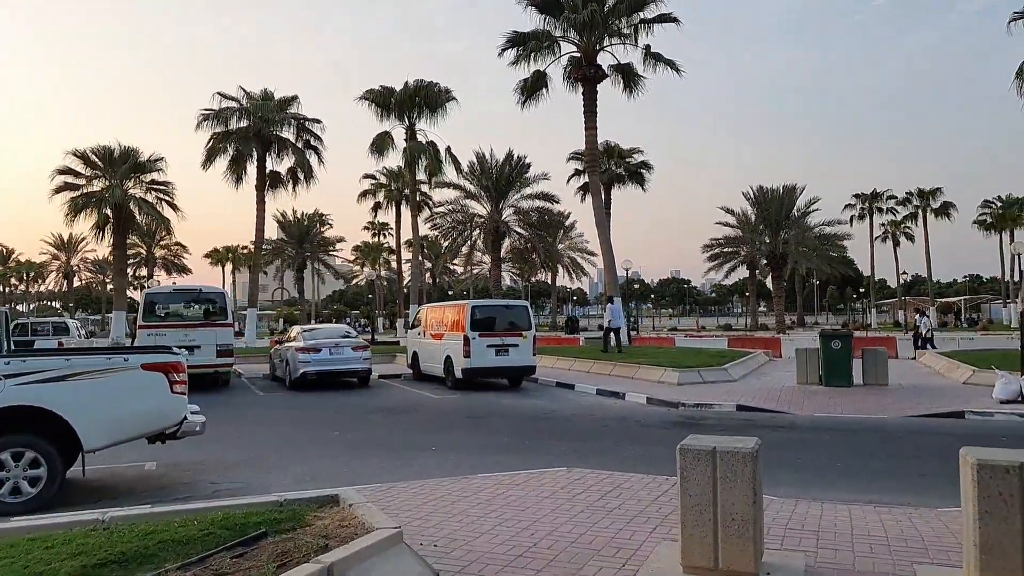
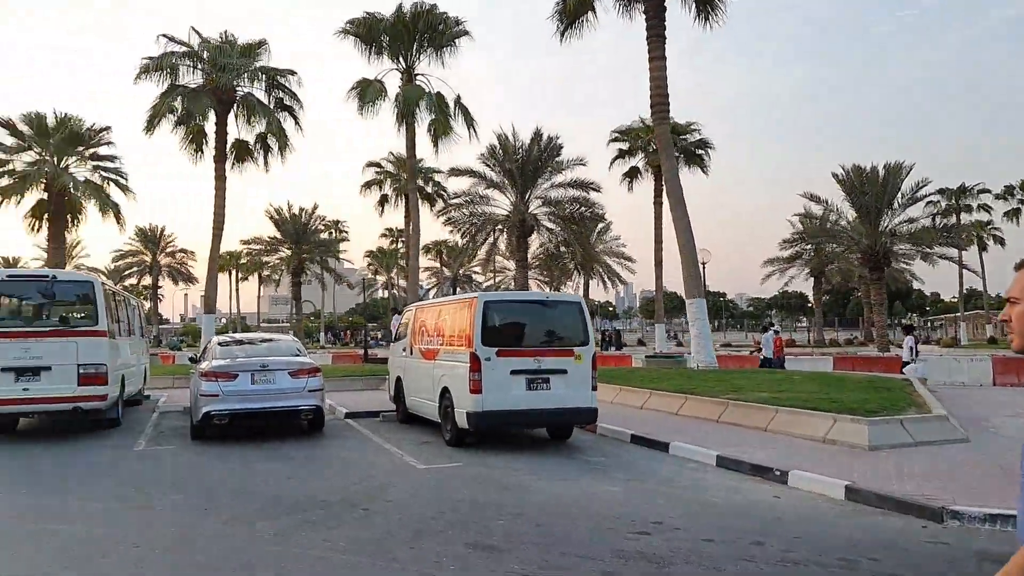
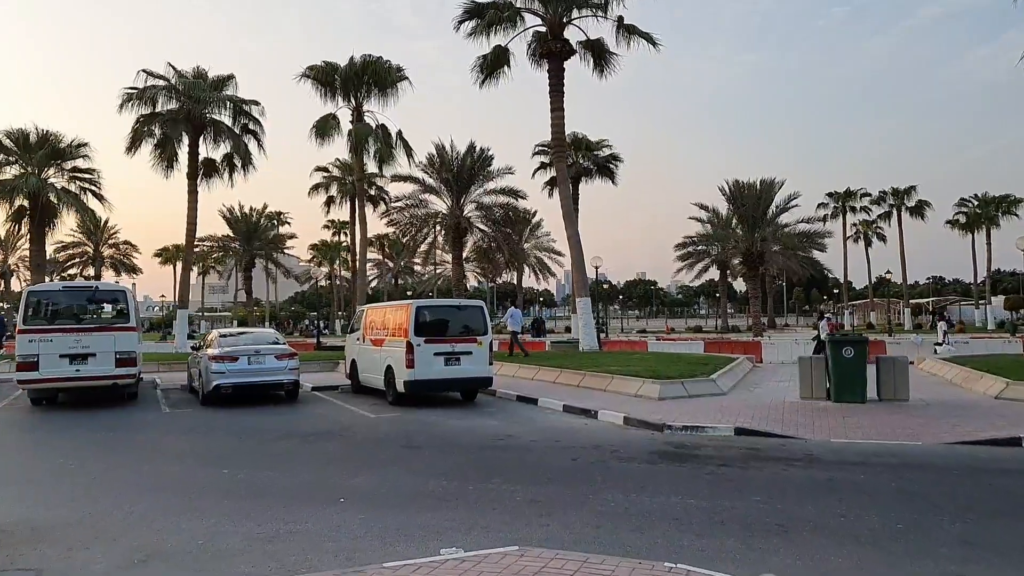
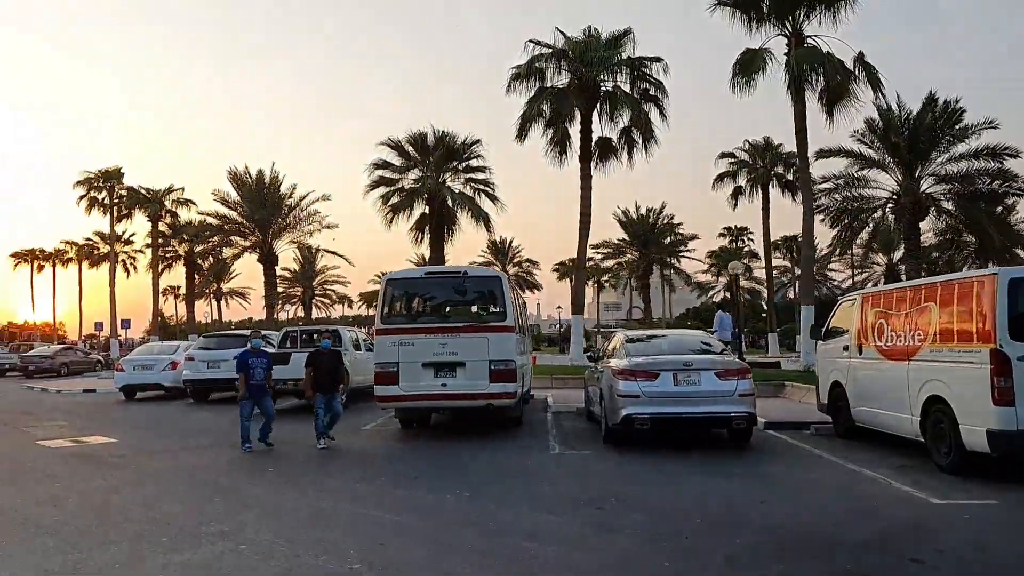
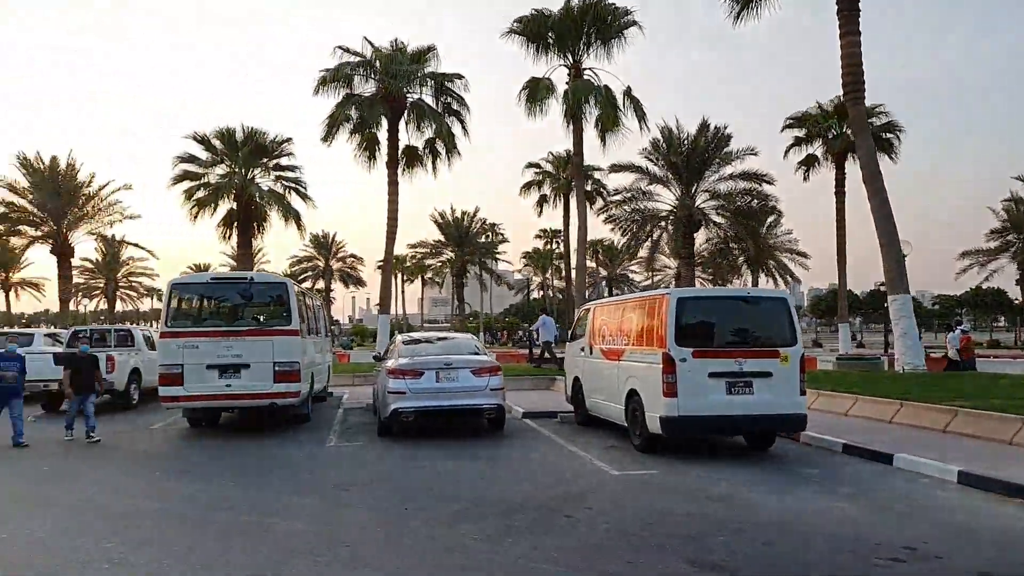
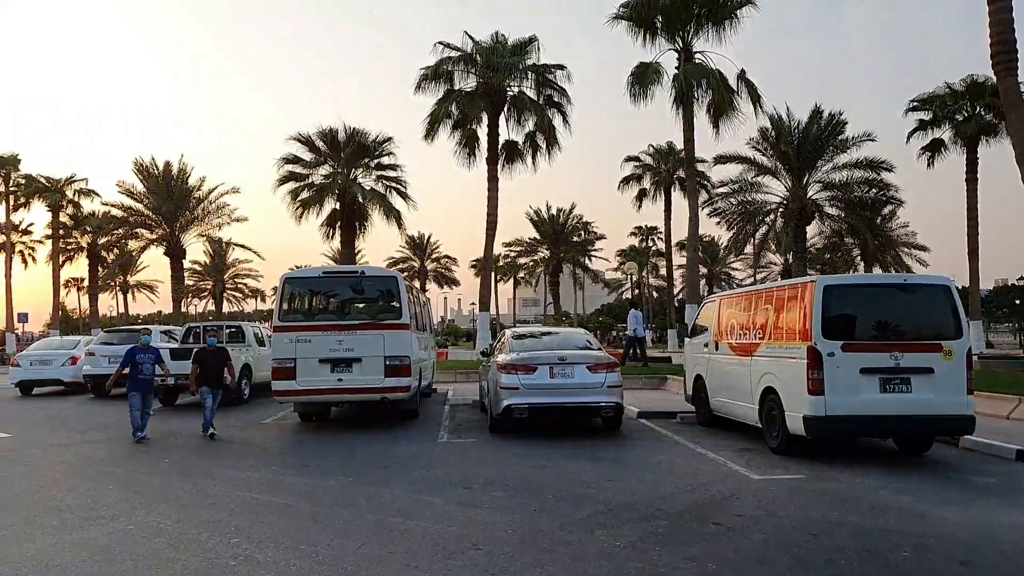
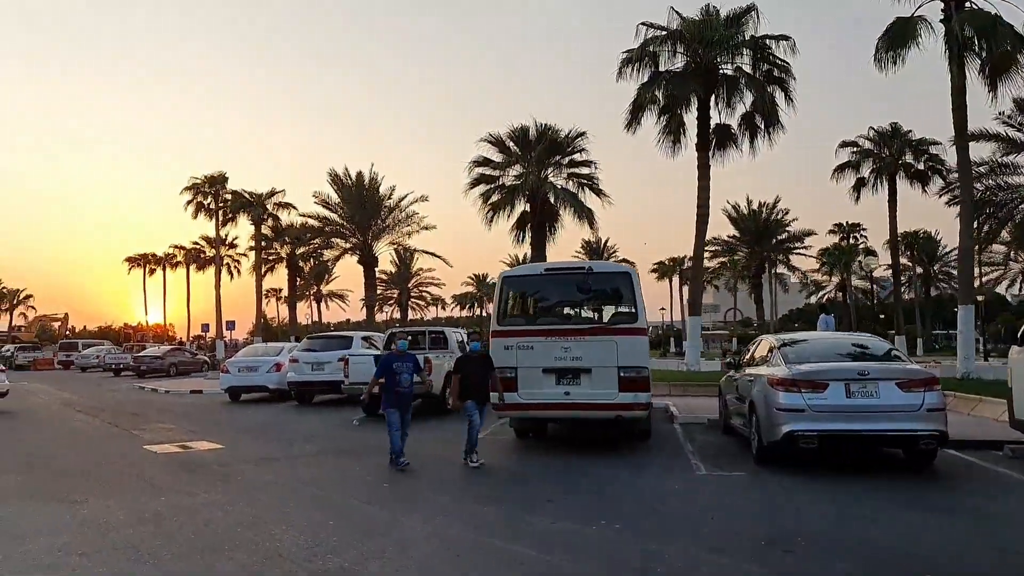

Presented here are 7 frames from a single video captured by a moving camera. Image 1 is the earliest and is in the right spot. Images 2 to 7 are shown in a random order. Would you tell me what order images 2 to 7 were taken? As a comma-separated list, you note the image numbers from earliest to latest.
3, 2, 5, 6, 4, 7
